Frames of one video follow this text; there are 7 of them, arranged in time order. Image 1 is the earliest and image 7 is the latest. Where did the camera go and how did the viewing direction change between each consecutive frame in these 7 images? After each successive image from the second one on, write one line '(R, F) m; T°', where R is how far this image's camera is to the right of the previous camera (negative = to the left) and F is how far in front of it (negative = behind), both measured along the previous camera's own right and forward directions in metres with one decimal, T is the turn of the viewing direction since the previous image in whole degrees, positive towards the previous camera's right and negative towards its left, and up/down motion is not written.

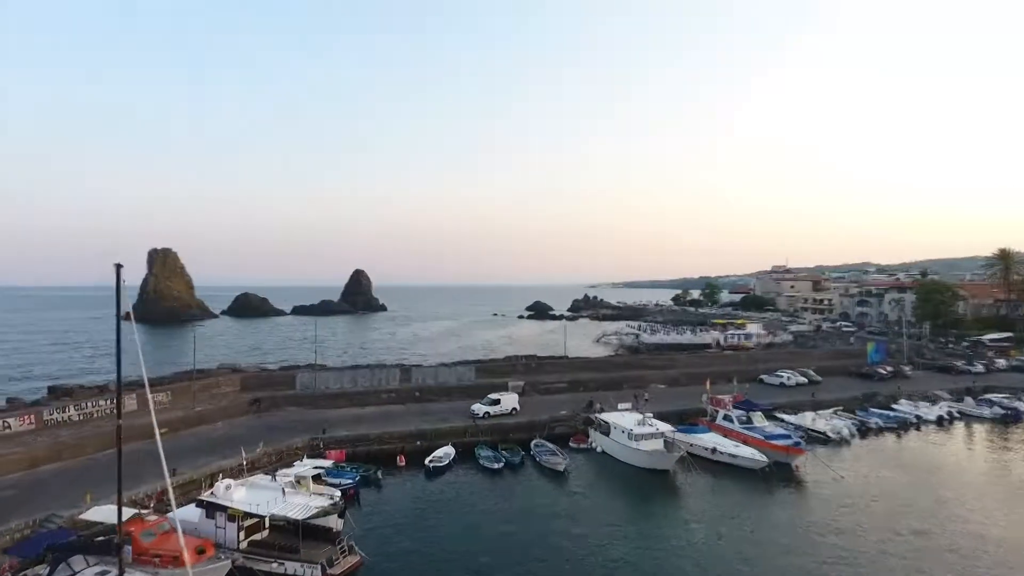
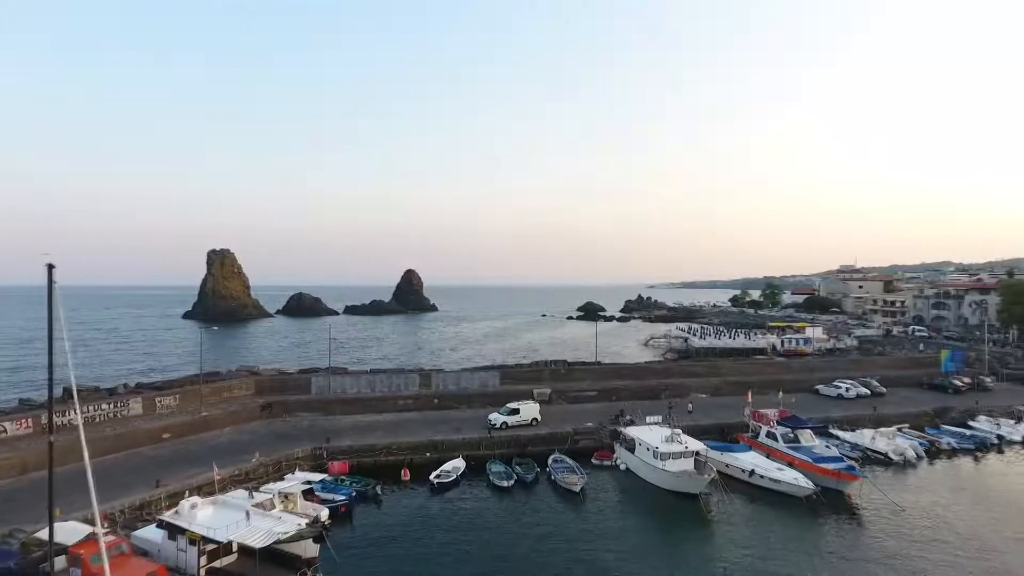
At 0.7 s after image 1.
(+1.4, +1.6) m; -6°
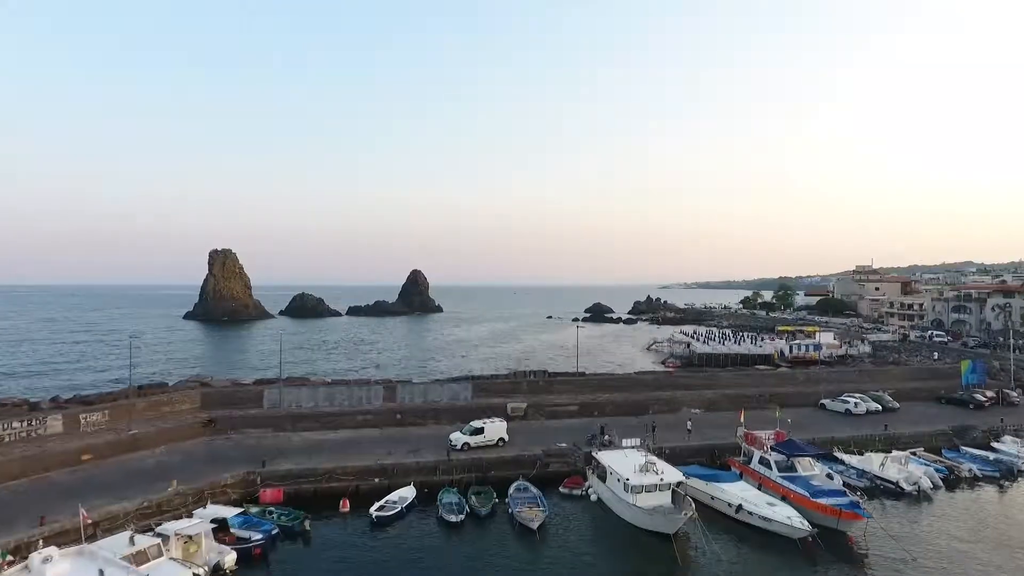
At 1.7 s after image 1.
(+1.7, +2.2) m; -1°
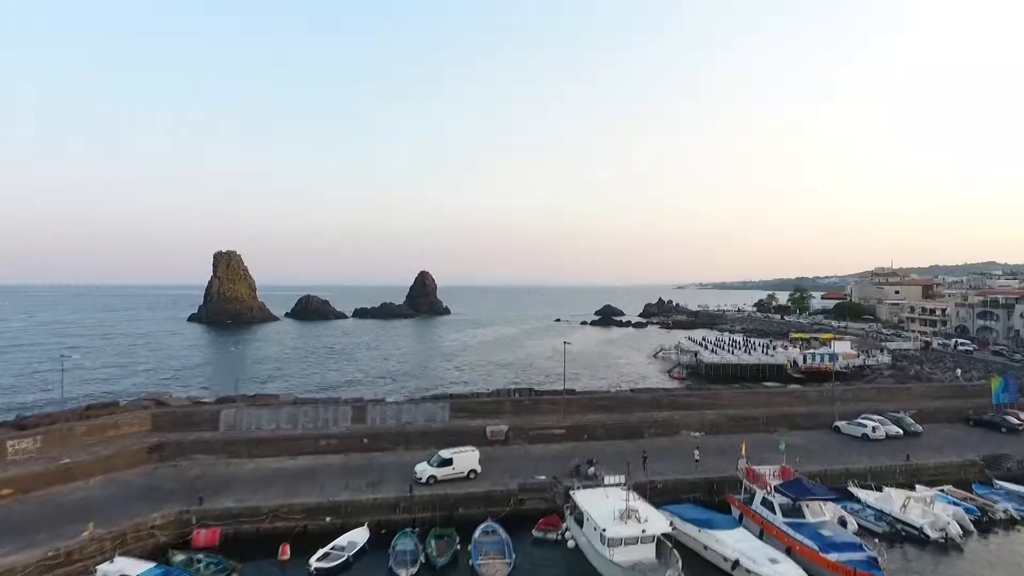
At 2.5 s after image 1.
(+1.3, +2.1) m; -1°
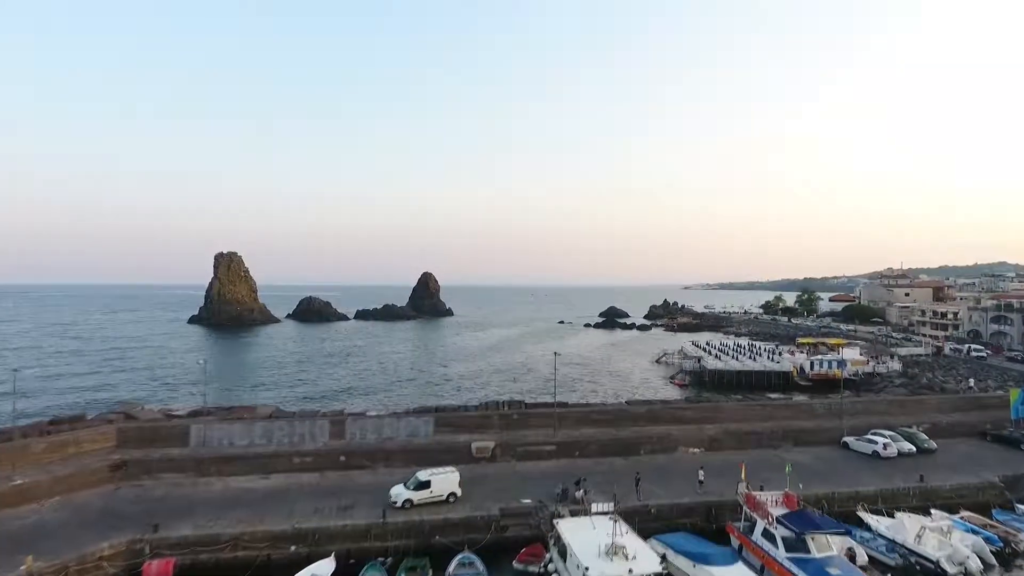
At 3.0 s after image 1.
(+0.7, +1.2) m; -1°
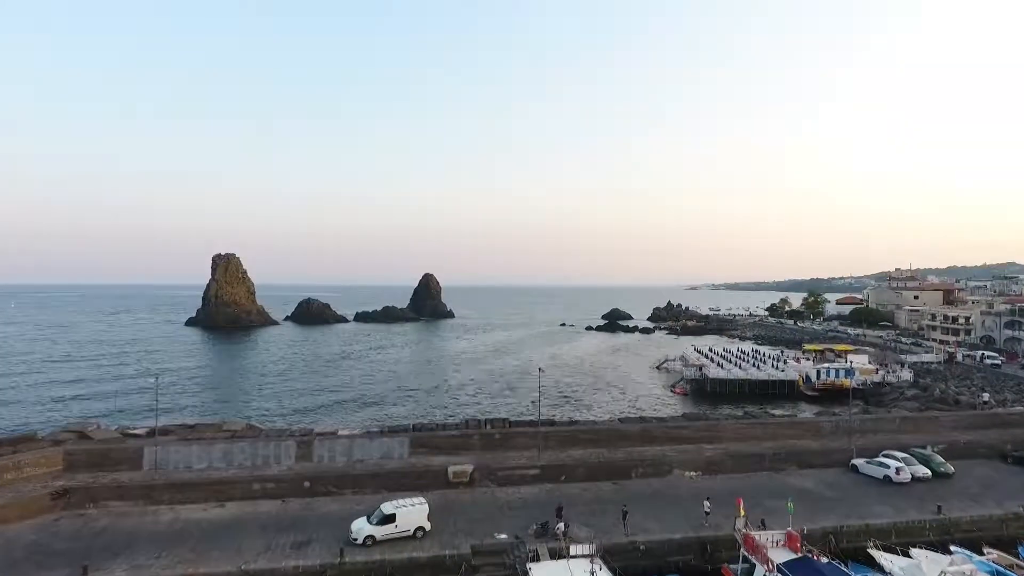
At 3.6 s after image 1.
(+0.8, +1.5) m; -1°
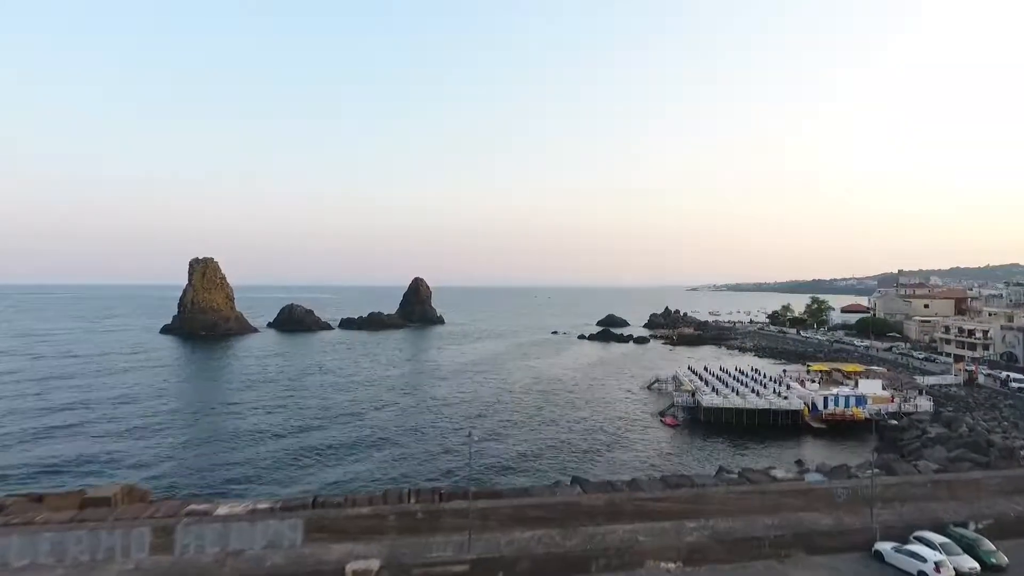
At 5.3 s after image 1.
(+2.1, +4.5) m; 0°
